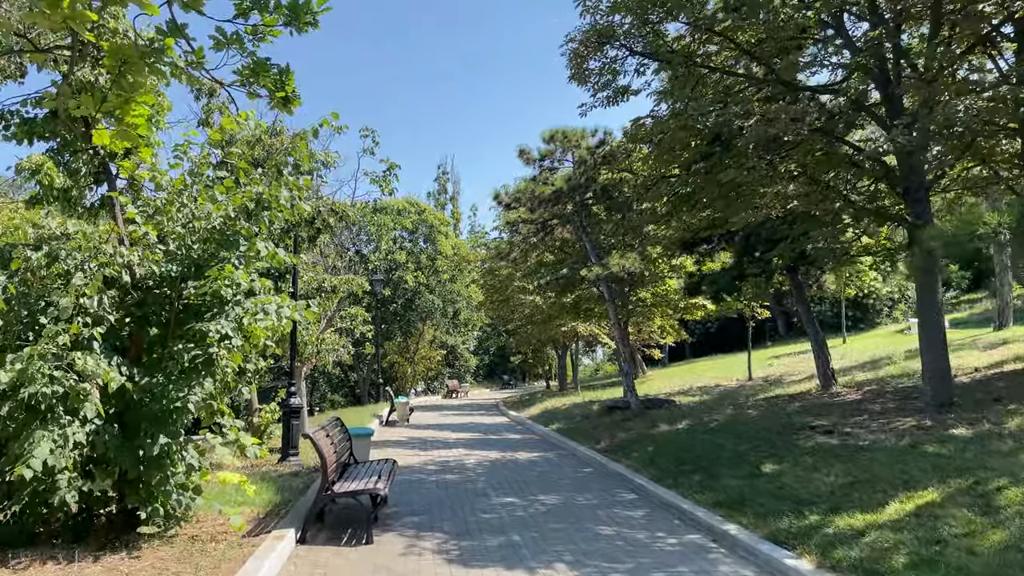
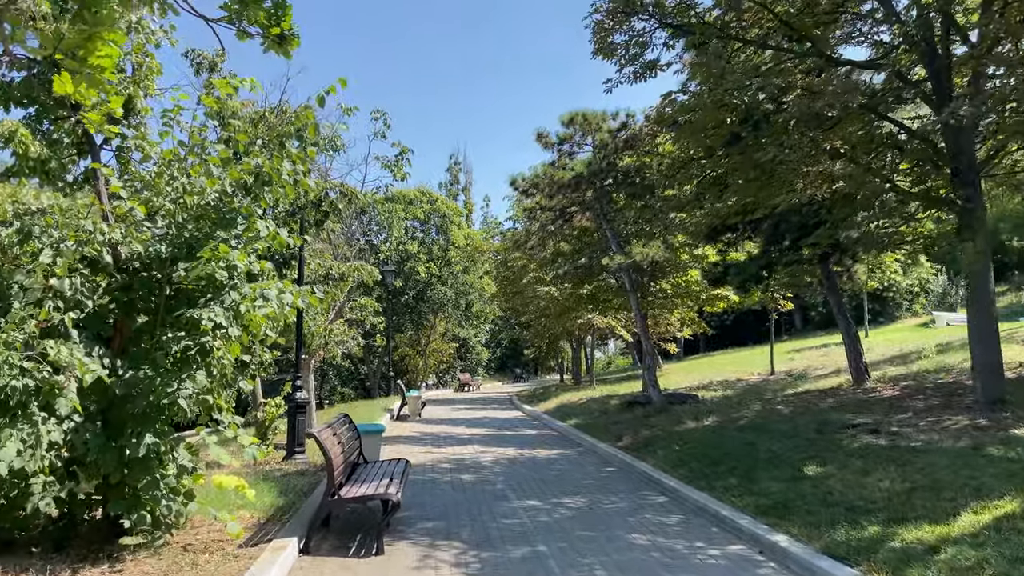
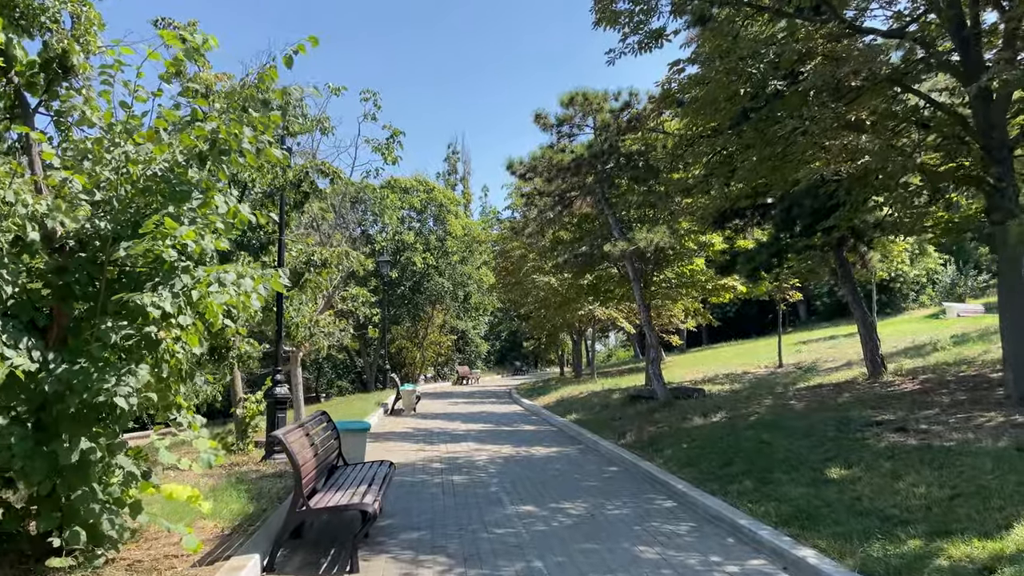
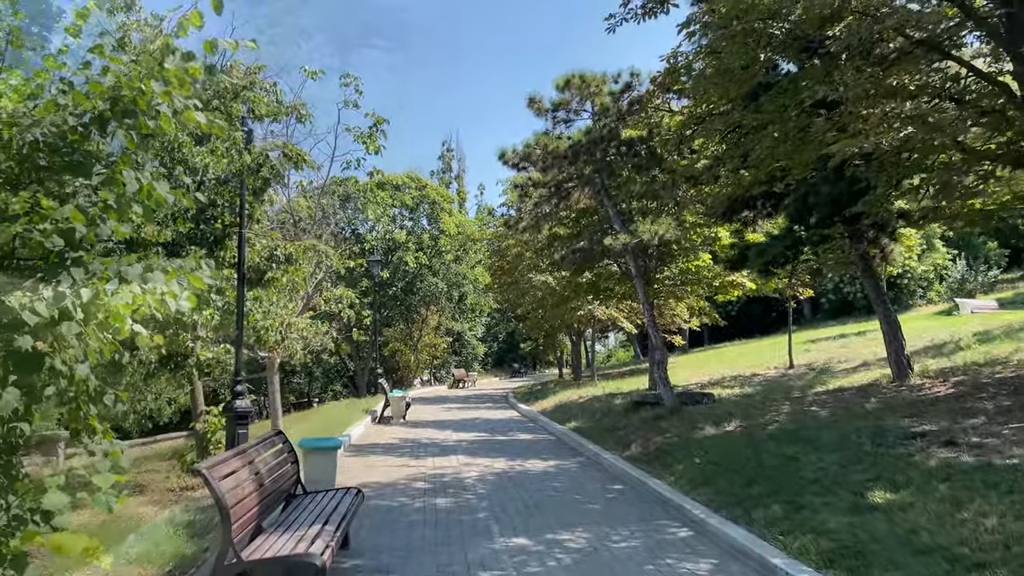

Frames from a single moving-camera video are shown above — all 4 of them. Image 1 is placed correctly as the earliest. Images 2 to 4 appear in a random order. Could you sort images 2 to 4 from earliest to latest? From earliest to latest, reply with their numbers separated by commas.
2, 3, 4
